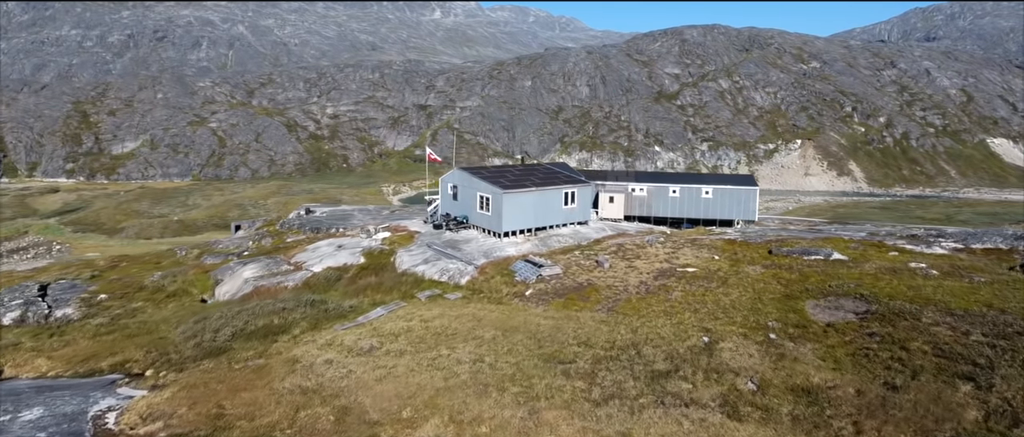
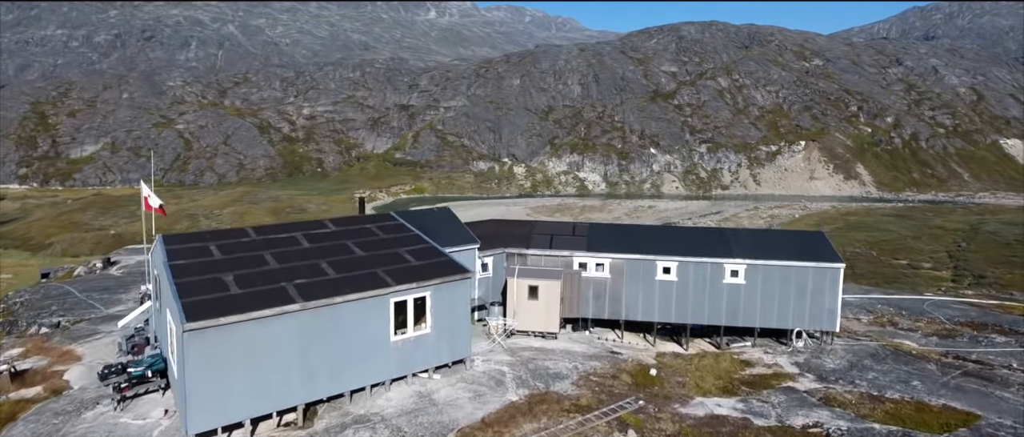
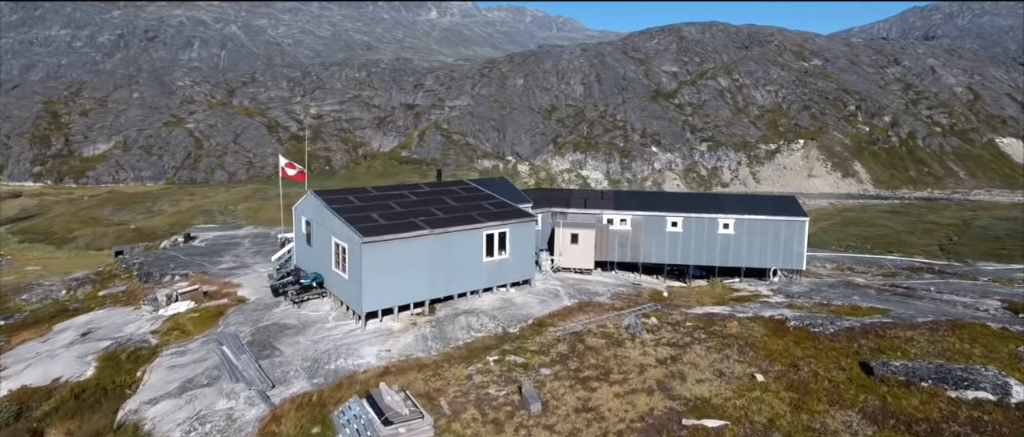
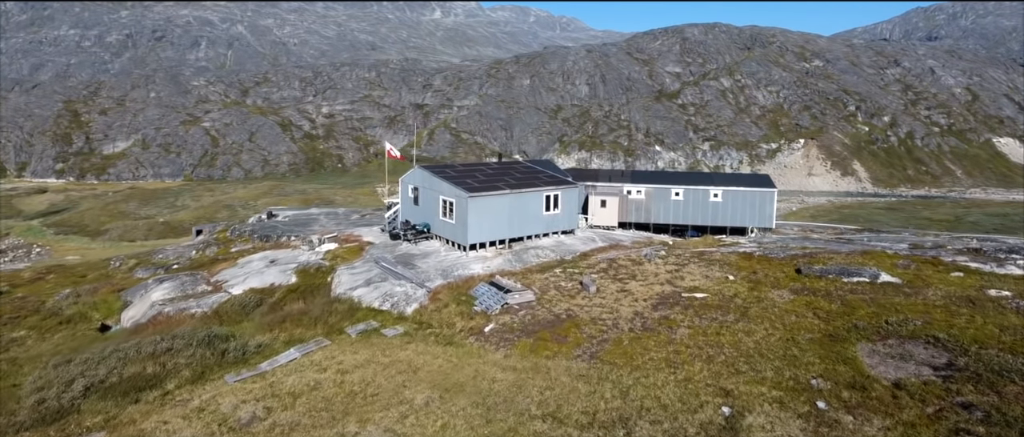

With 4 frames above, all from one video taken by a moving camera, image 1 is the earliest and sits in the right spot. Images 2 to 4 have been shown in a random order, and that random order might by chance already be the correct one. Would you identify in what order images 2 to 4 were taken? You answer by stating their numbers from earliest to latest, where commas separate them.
4, 3, 2
